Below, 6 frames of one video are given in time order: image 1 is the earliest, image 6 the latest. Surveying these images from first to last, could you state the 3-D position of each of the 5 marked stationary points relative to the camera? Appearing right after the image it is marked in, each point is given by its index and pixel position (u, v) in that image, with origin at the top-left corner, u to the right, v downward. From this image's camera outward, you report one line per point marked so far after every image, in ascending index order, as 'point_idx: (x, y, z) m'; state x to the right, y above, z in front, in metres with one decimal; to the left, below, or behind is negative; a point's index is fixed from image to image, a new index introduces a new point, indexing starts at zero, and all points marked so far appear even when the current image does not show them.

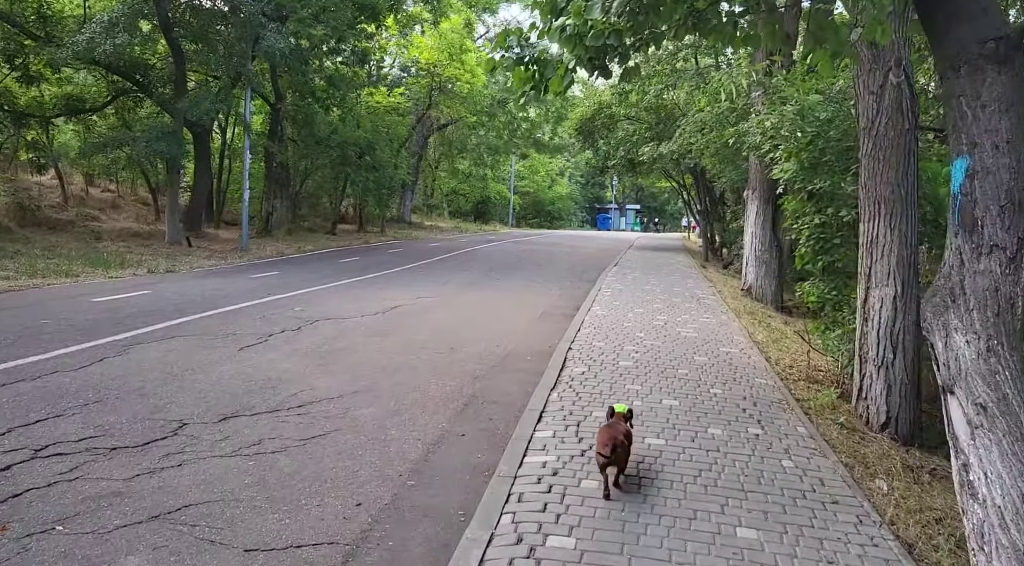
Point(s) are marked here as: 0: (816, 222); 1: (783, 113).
0: (+3.2, +0.7, +8.4) m
1: (+3.1, +1.9, +8.9) m
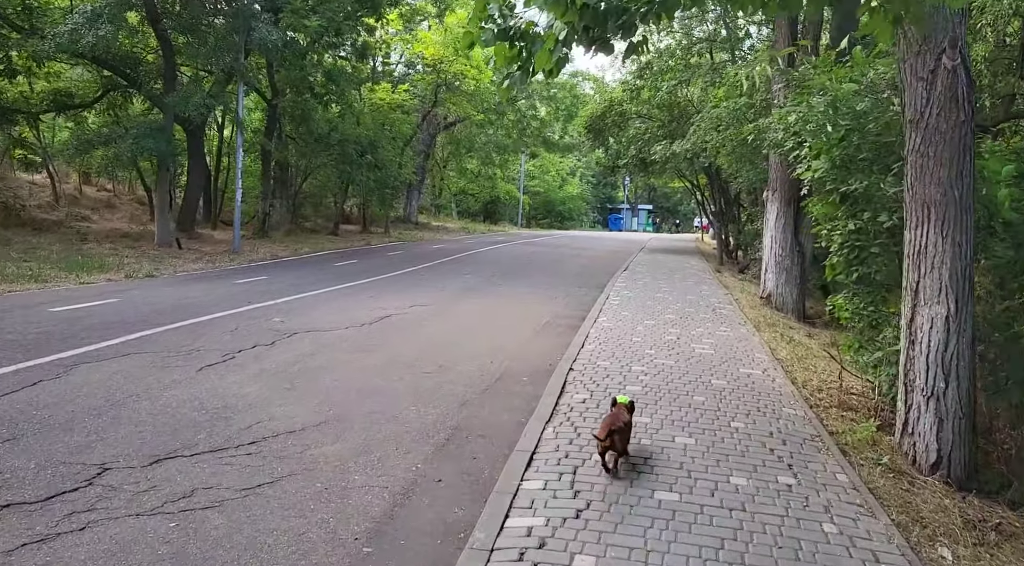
0: (+3.2, +0.5, +7.4) m
1: (+3.1, +1.8, +8.0) m
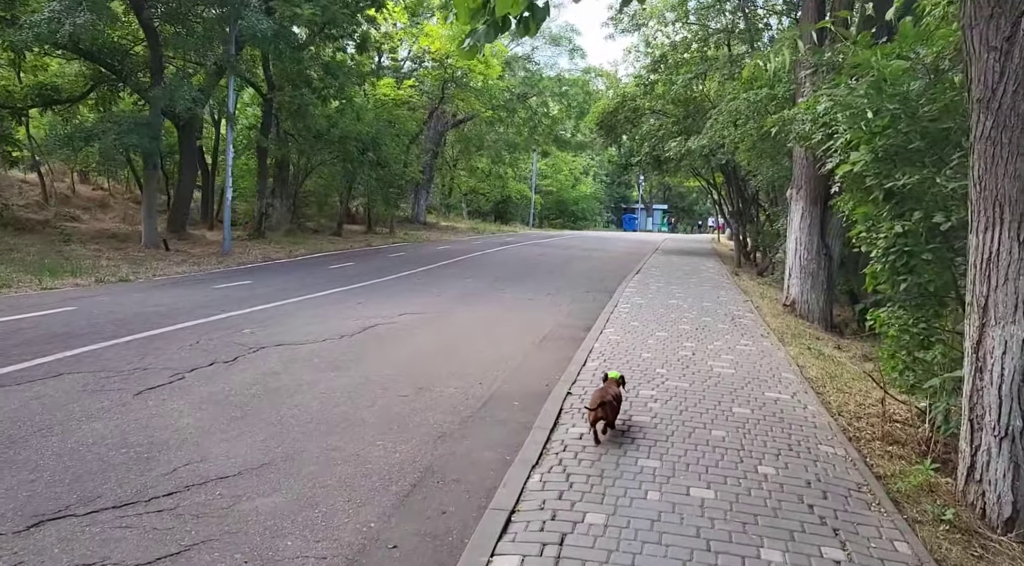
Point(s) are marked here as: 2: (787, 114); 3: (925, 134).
0: (+3.1, +0.4, +6.3) m
1: (+3.0, +1.7, +6.9) m
2: (+4.2, +2.6, +12.0) m
3: (+3.3, +1.2, +6.3) m
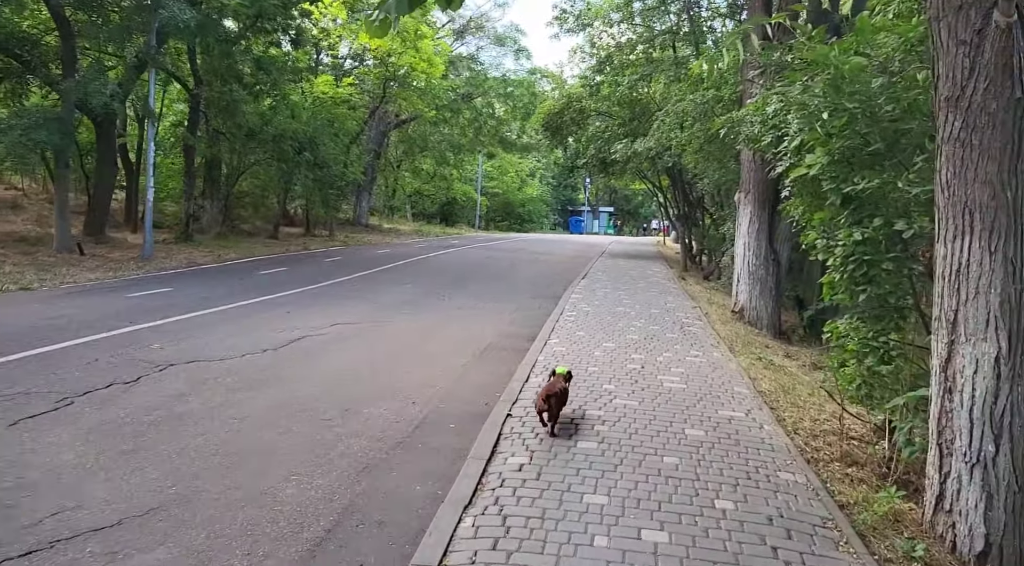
0: (+2.6, +0.3, +5.9) m
1: (+2.4, +1.6, +6.5) m
2: (+3.3, +2.5, +11.7) m
3: (+2.8, +1.1, +5.9) m
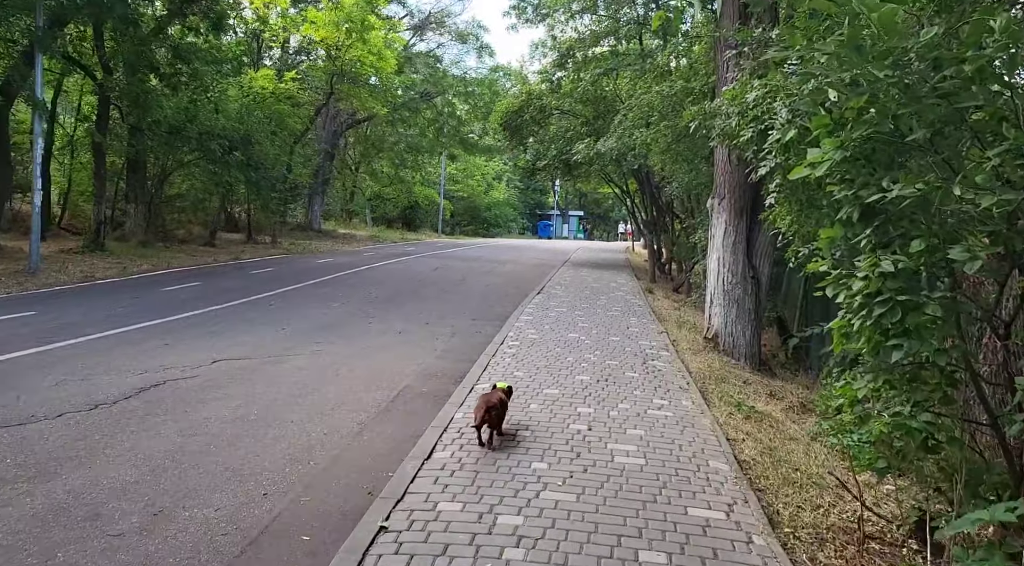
0: (+1.9, +0.1, +4.0) m
1: (+1.8, +1.4, +4.6) m
2: (+2.5, +2.2, +9.9) m
3: (+2.2, +0.8, +4.0) m
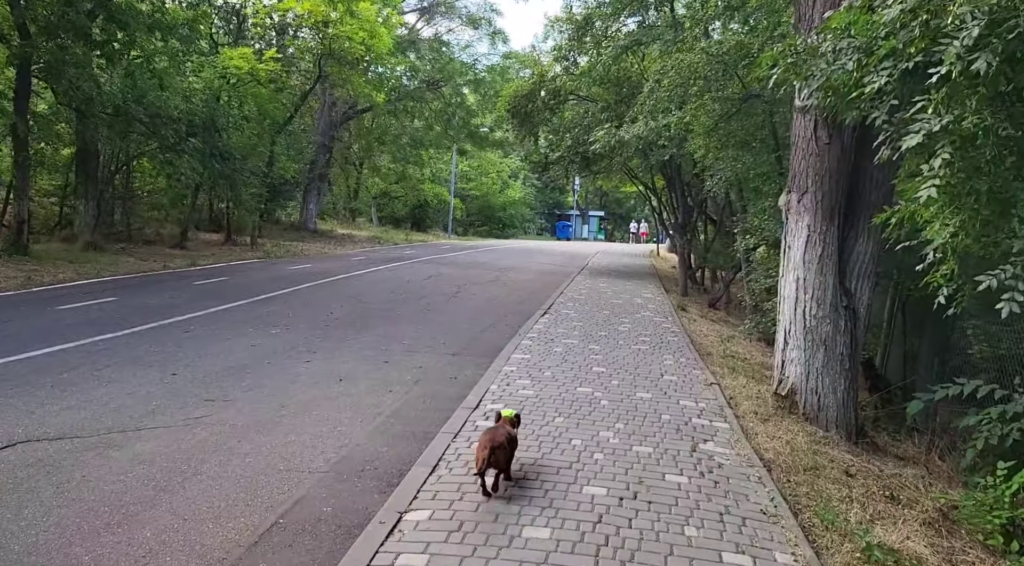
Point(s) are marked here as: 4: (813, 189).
0: (+1.6, -0.2, +0.7) m
1: (+1.5, +1.1, +1.2) m
2: (+2.3, +1.9, +6.5) m
3: (+1.8, +0.5, +0.7) m
4: (+2.8, +0.8, +7.1) m
